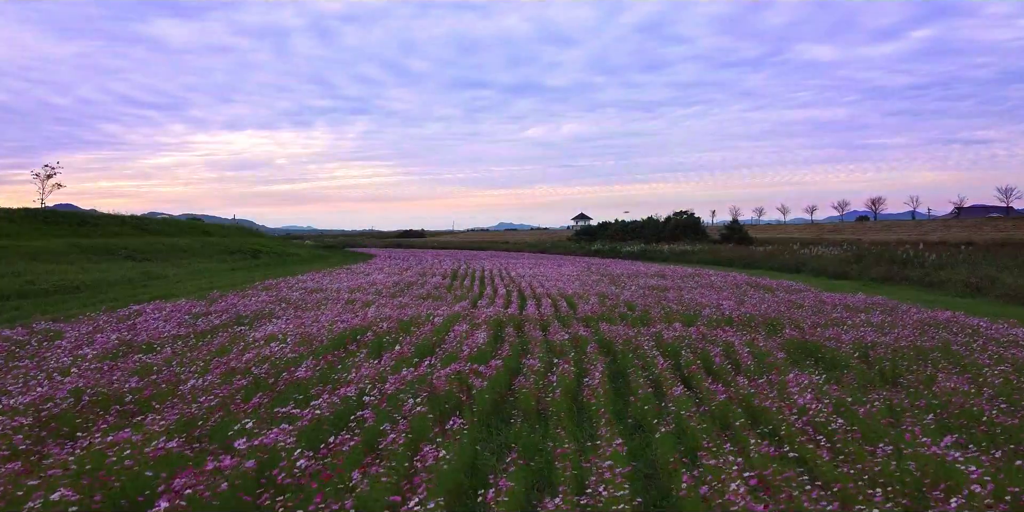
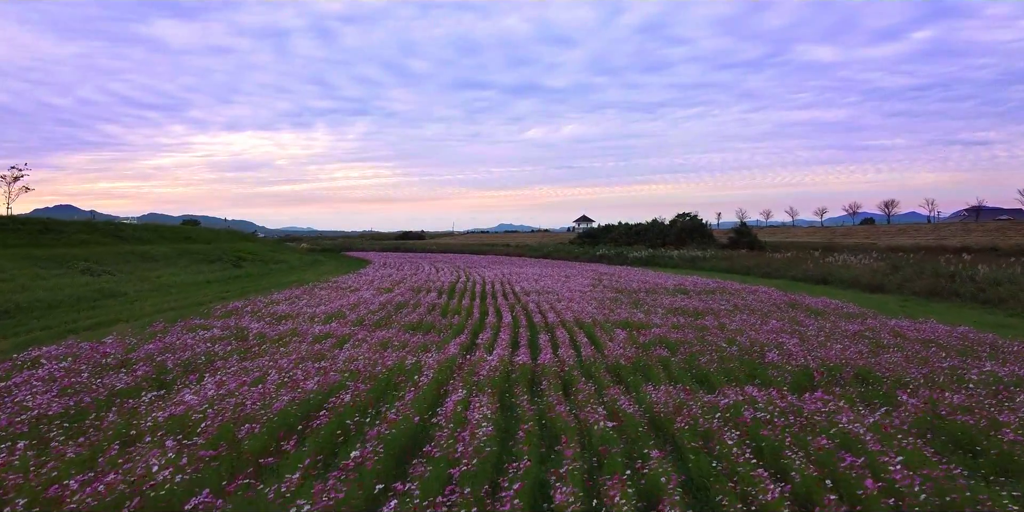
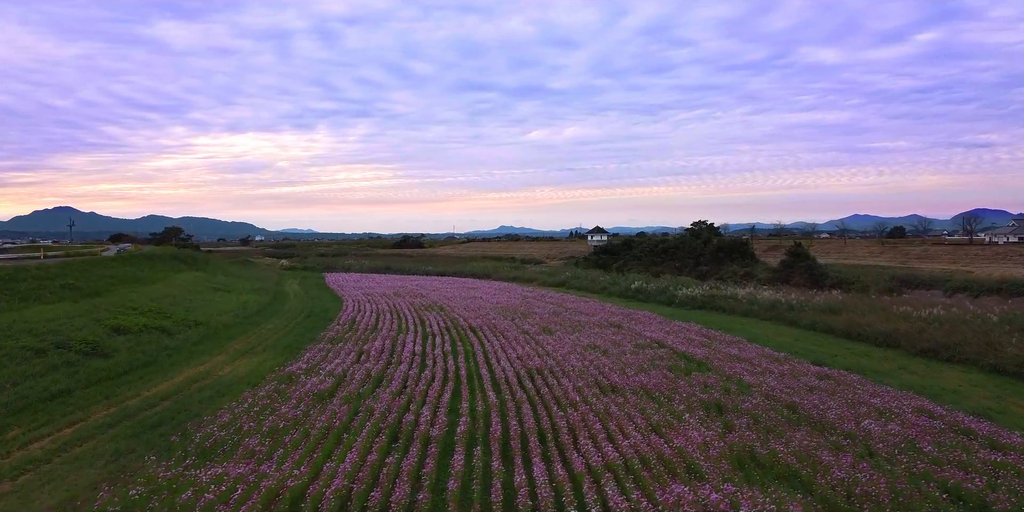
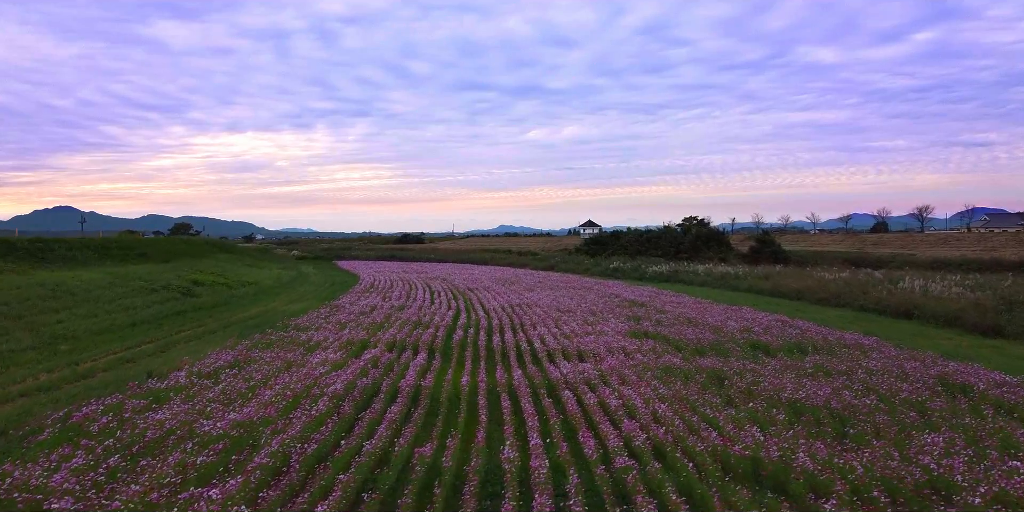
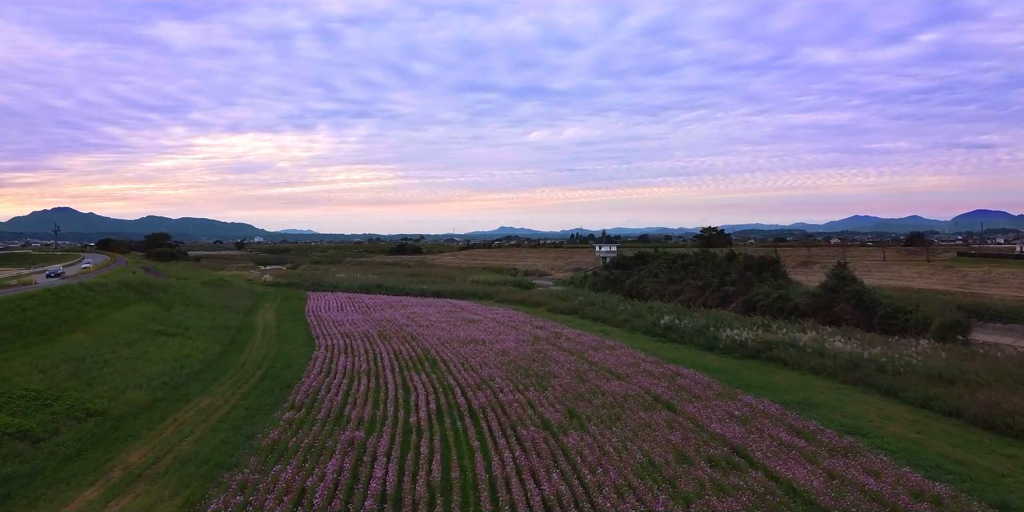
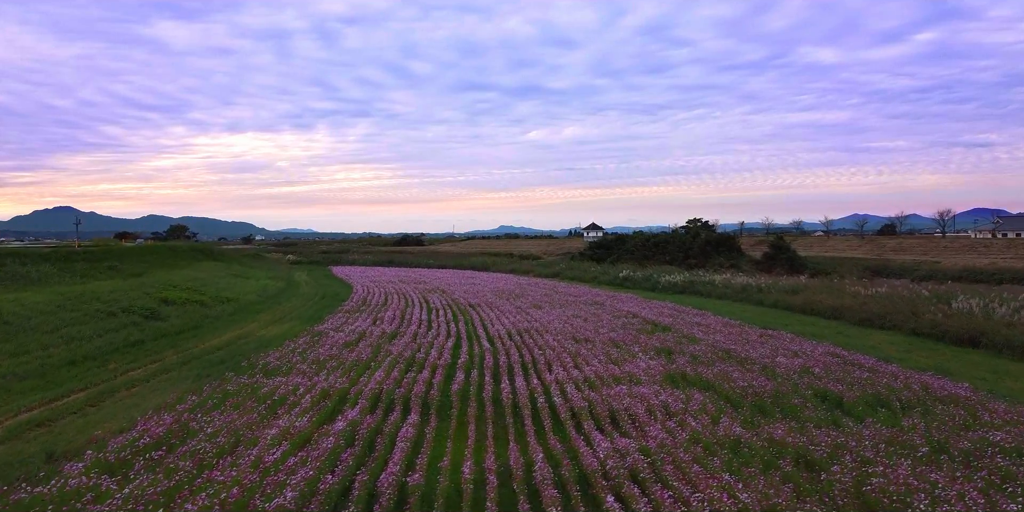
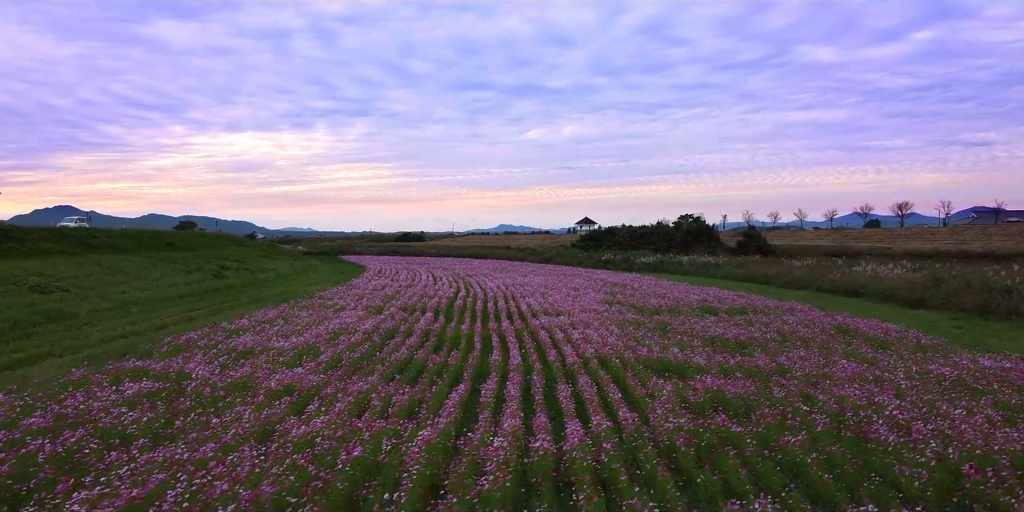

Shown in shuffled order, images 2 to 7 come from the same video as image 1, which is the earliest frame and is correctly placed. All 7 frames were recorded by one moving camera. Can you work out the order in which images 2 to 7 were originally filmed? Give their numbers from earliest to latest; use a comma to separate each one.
2, 7, 4, 6, 3, 5
